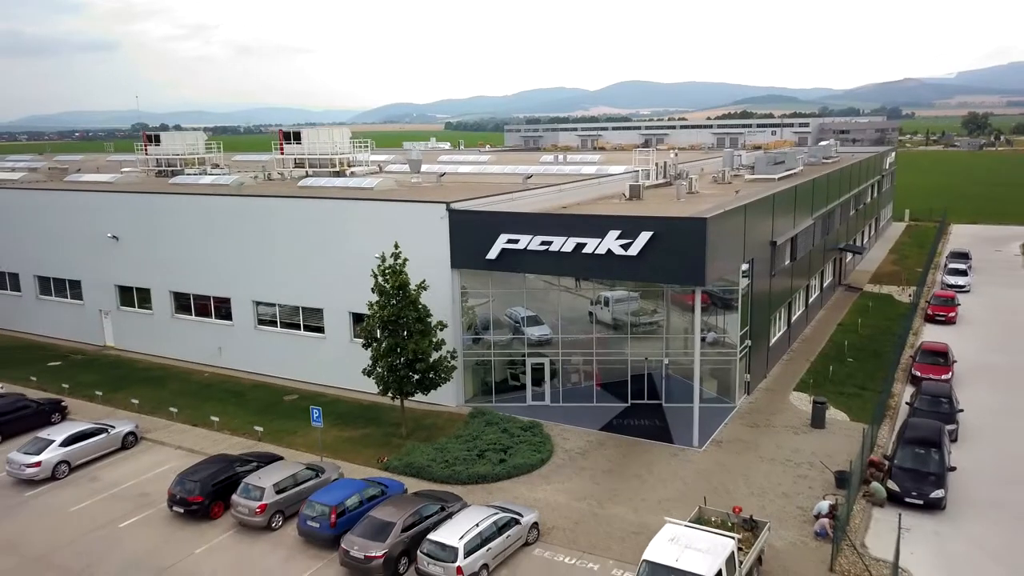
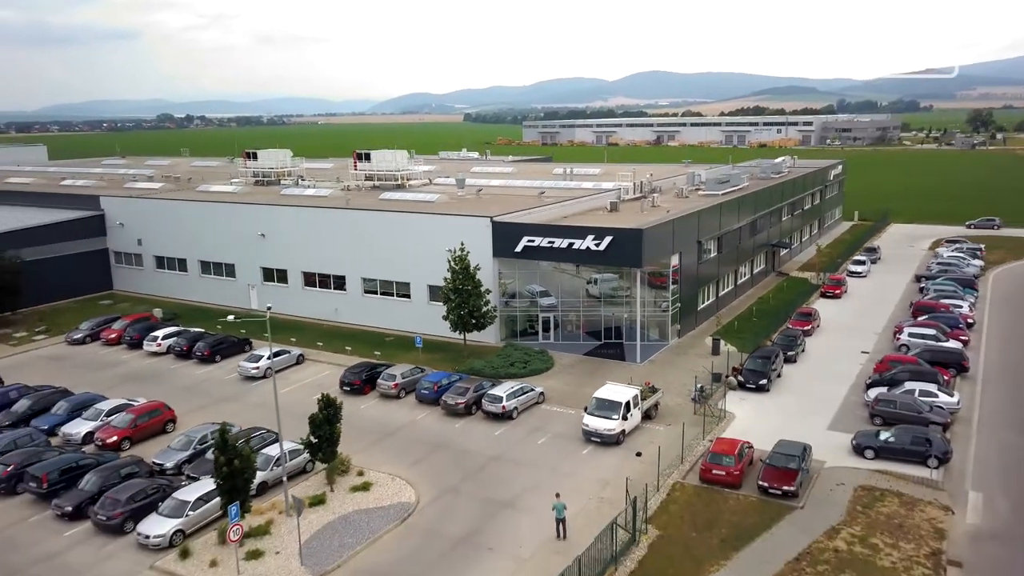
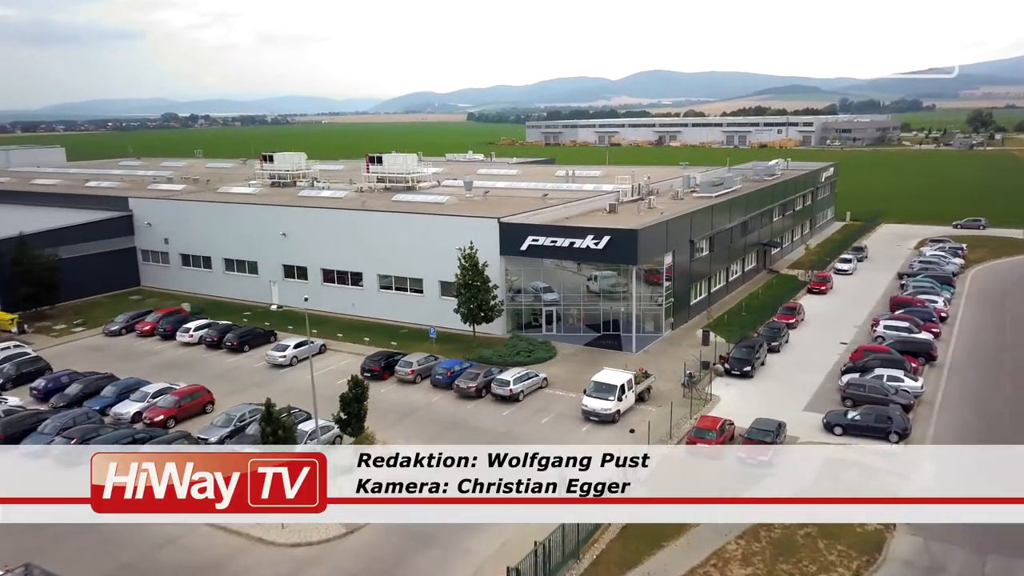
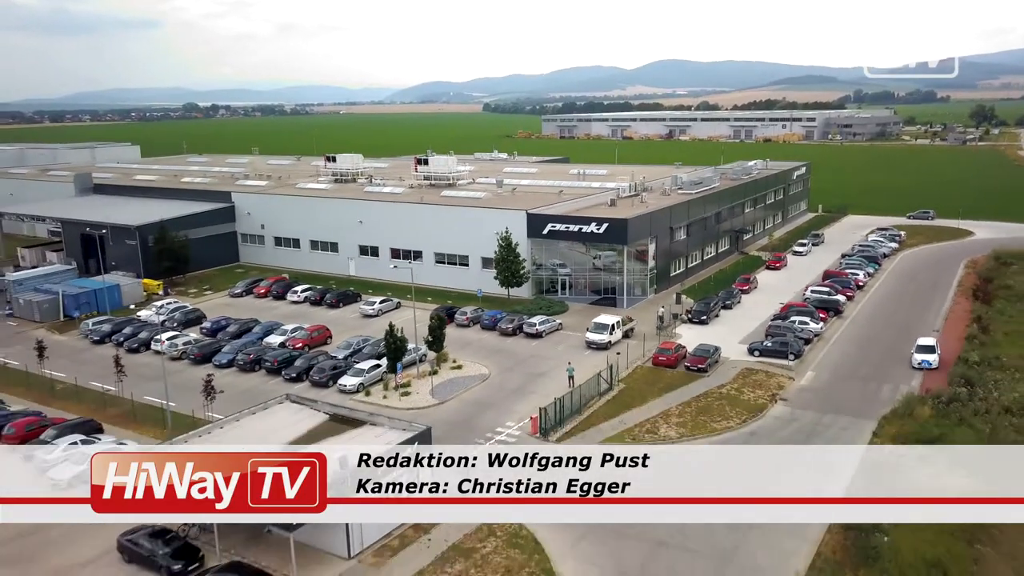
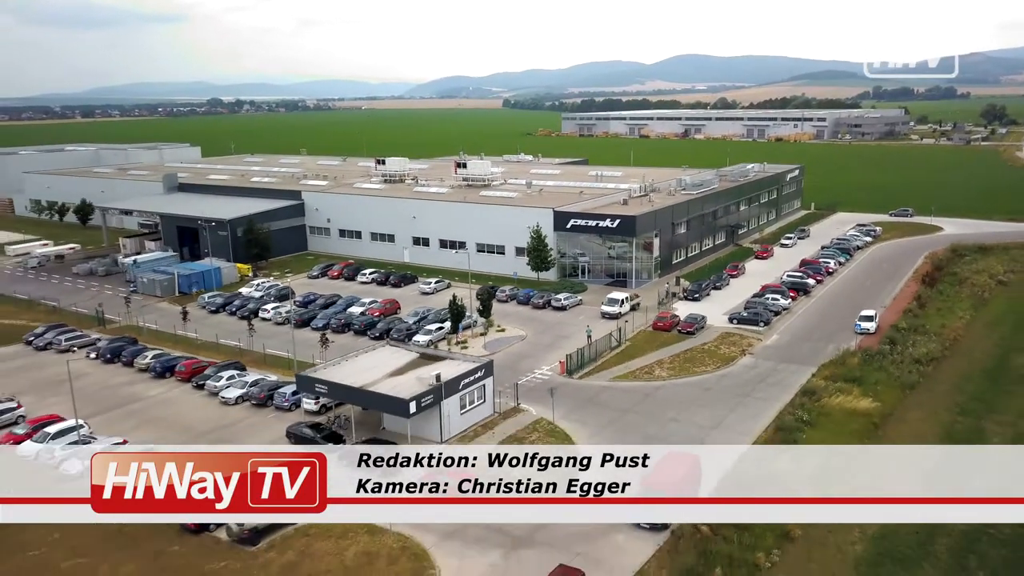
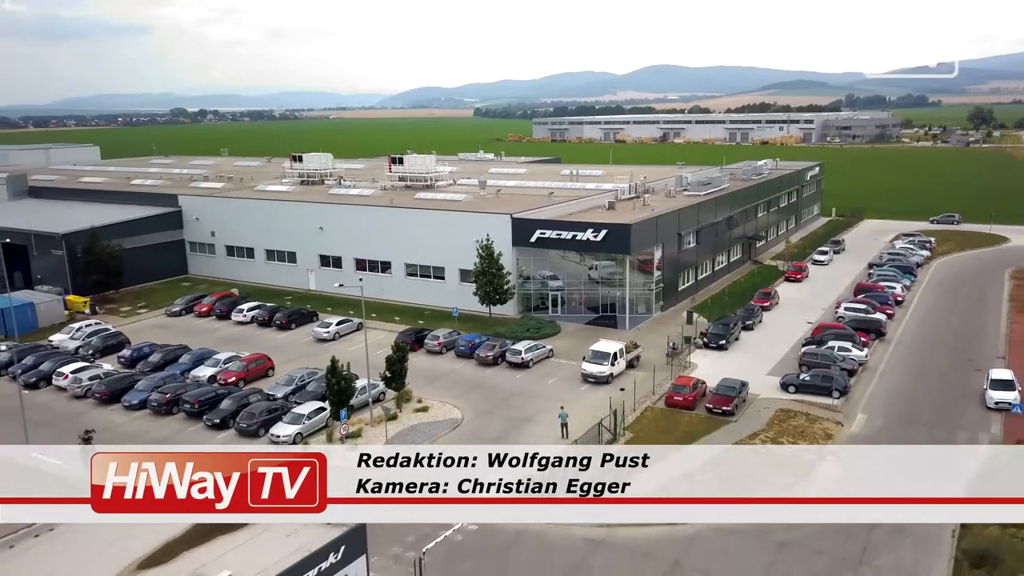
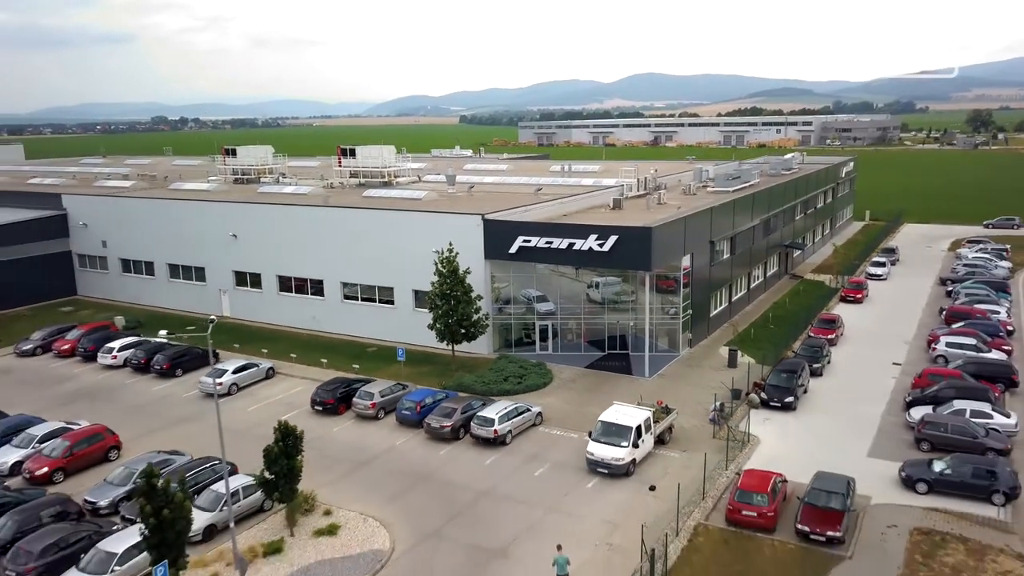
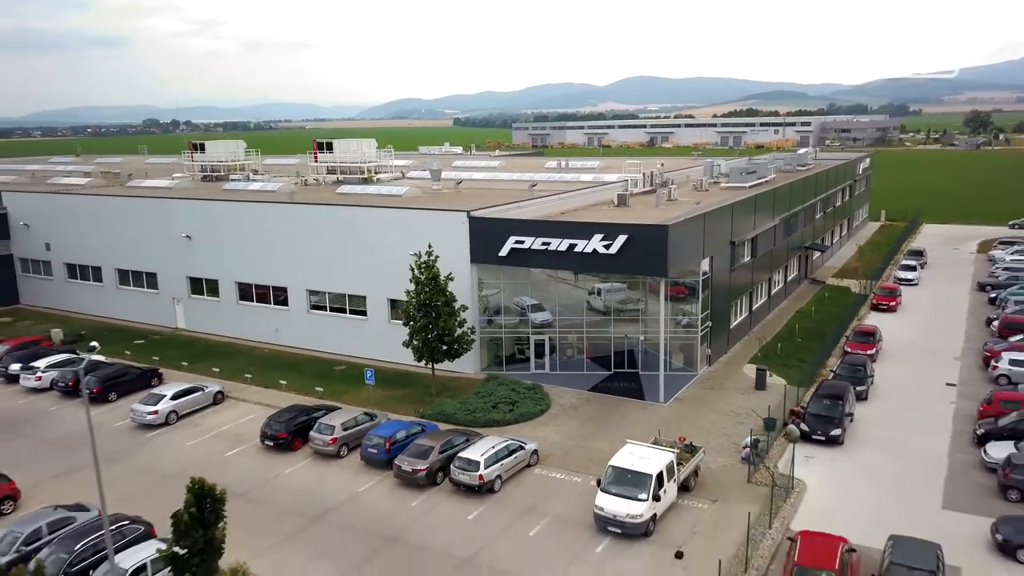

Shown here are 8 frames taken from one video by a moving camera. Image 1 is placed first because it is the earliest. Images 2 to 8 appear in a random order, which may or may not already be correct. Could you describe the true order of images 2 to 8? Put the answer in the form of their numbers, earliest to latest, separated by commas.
8, 7, 2, 3, 6, 4, 5
